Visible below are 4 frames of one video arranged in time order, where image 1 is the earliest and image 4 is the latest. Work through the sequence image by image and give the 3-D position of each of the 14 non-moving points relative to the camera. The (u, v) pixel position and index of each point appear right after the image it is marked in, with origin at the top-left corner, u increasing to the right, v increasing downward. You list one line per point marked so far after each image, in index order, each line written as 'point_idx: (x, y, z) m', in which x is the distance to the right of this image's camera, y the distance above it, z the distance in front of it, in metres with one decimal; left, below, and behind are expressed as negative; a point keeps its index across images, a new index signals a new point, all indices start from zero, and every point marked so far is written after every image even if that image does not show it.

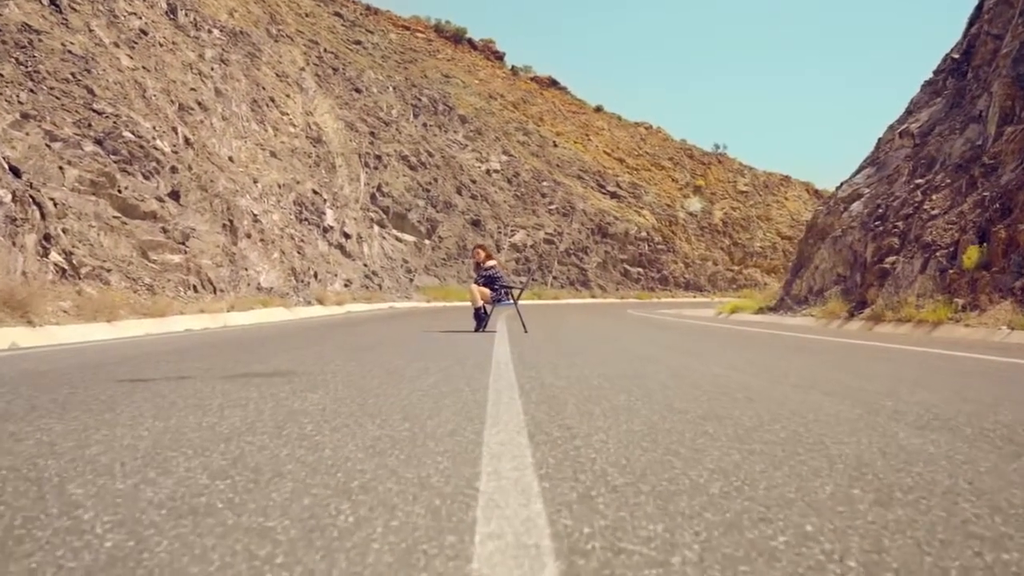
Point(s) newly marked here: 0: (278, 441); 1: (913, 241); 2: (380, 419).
0: (-0.6, -0.4, +2.6) m
1: (+8.3, +1.0, +19.4) m
2: (-0.4, -0.4, +3.0) m
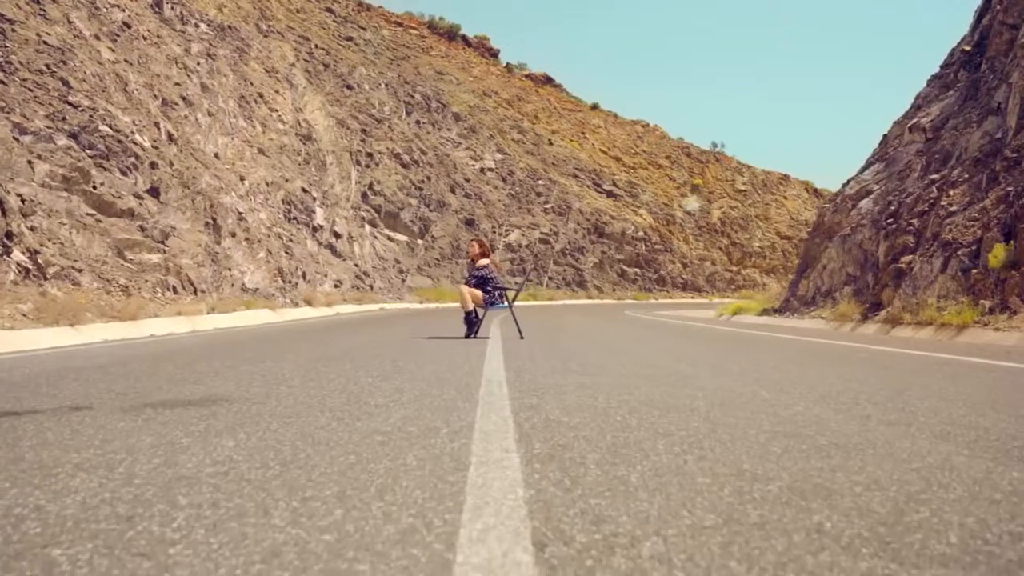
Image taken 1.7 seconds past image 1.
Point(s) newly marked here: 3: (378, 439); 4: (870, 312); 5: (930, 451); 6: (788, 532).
0: (-0.7, -0.4, +1.5) m
1: (+8.2, +1.0, +18.4) m
2: (-0.4, -0.4, +2.0) m
3: (-0.4, -0.4, +2.8) m
4: (+7.3, -0.5, +19.0) m
5: (+1.1, -0.4, +2.6) m
6: (+0.5, -0.4, +1.7) m
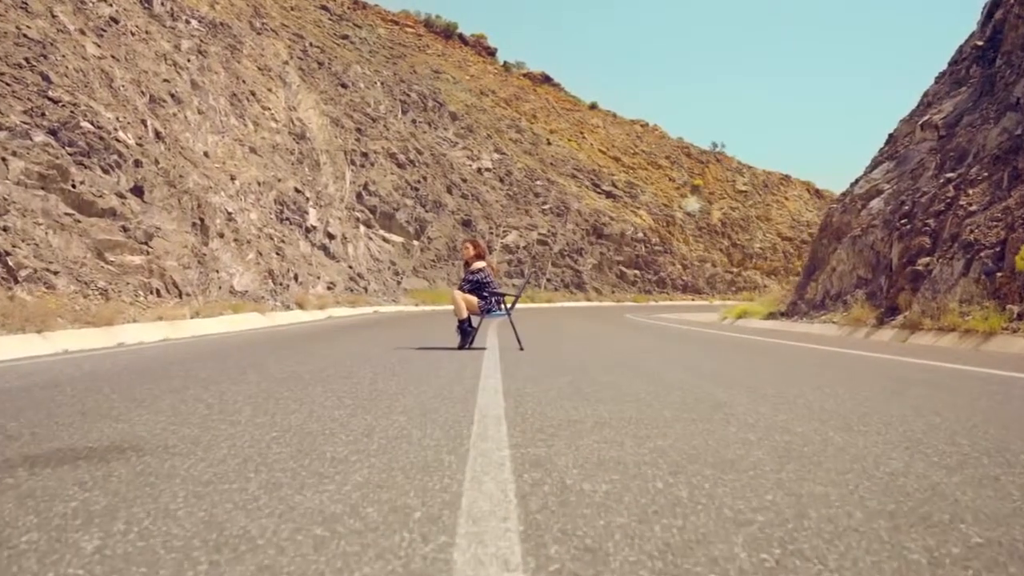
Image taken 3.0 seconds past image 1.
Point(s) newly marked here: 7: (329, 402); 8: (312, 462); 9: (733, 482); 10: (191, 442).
0: (-0.6, -0.5, +0.6) m
1: (+8.2, +0.9, +17.5) m
2: (-0.4, -0.5, +1.1) m
3: (-0.4, -0.5, +1.9) m
4: (+7.2, -0.6, +18.2) m
5: (+1.1, -0.5, +1.7) m
6: (+0.5, -0.5, +0.8) m
7: (-0.8, -0.5, +4.3) m
8: (-0.6, -0.5, +2.7) m
9: (+0.6, -0.5, +2.4) m
10: (-1.1, -0.5, +3.1) m
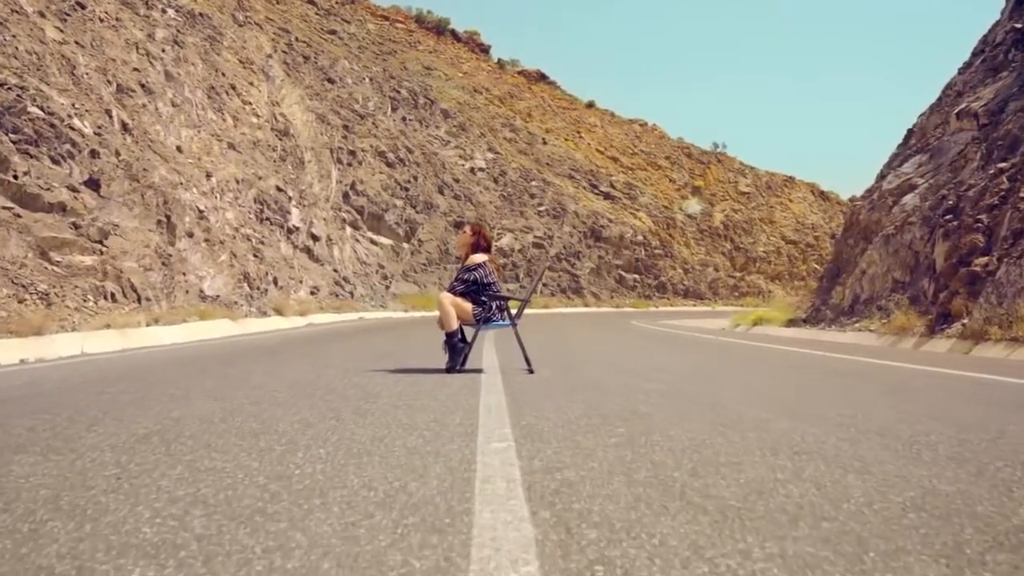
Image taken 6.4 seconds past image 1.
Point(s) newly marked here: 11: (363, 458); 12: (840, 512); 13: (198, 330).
0: (-0.5, -0.4, -1.7) m
1: (+8.1, +0.8, +15.3) m
2: (-0.3, -0.4, -1.2) m
3: (-0.3, -0.5, -0.4) m
4: (+7.2, -0.6, +15.9) m
5: (+1.2, -0.5, -0.6) m
6: (+0.6, -0.4, -1.5) m
7: (-0.7, -0.5, +2.0) m
8: (-0.5, -0.5, +0.4) m
9: (+0.7, -0.5, +0.1) m
10: (-1.0, -0.5, +0.8) m
11: (-0.4, -0.5, +2.9) m
12: (+0.8, -0.5, +2.2) m
13: (-5.8, -0.8, +17.1) m
